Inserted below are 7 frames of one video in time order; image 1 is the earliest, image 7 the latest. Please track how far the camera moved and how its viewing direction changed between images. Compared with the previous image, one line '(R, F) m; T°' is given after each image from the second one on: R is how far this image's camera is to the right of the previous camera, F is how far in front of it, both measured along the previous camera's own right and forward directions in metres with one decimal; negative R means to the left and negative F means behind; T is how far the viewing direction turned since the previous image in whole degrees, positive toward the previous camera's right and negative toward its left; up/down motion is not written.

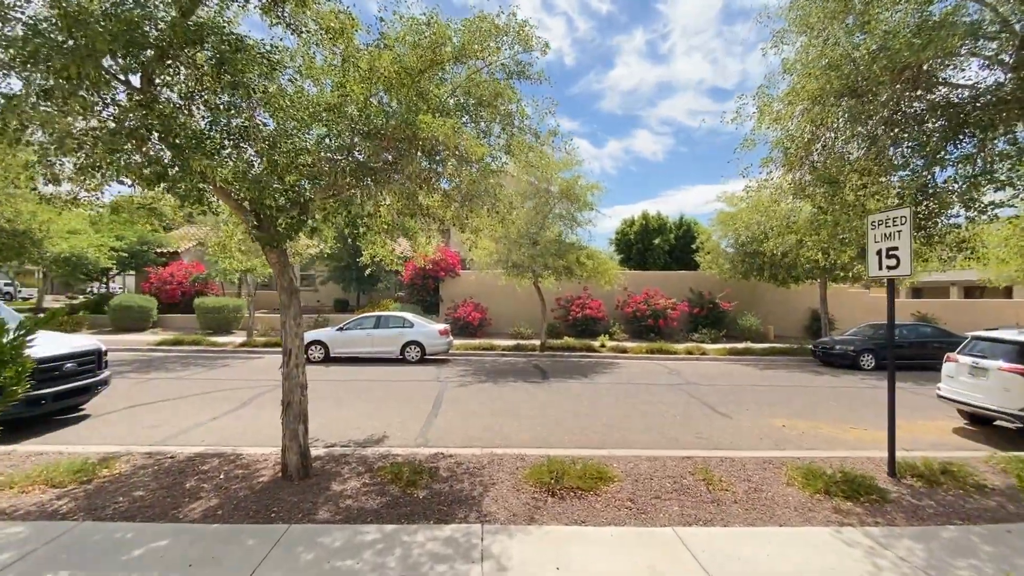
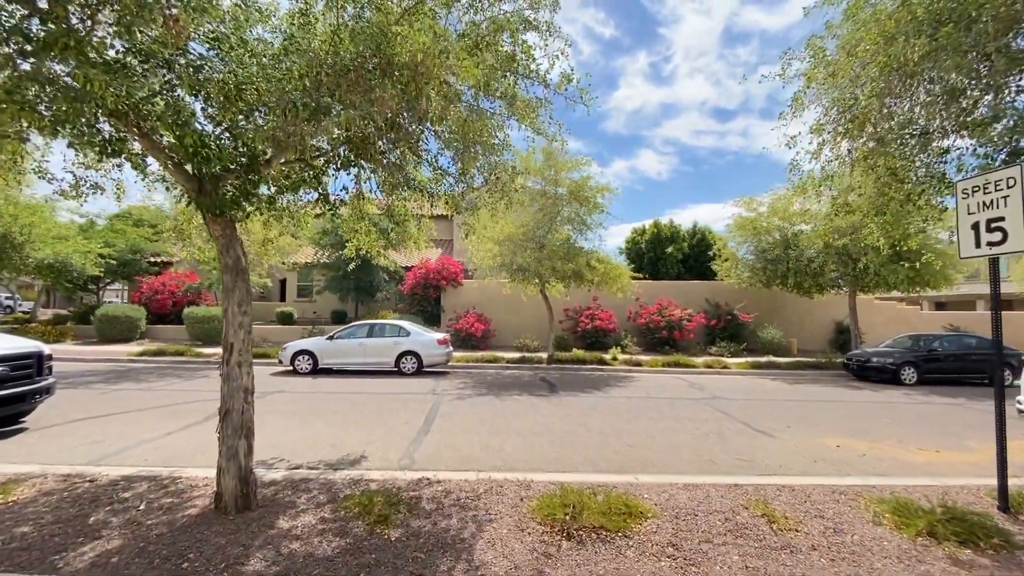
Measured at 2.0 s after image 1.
(0.0, +1.2) m; -1°
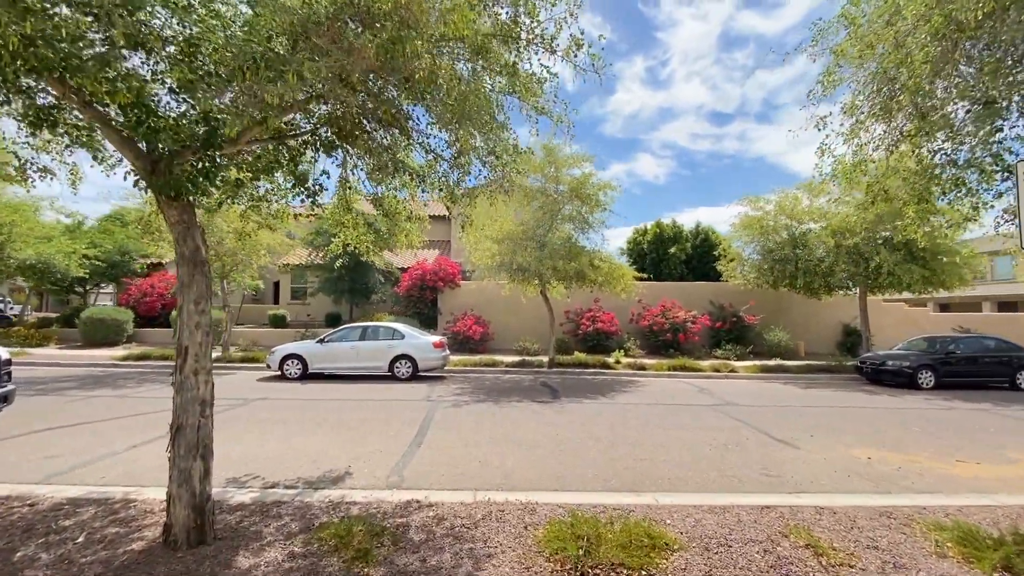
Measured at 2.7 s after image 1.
(0.0, +0.6) m; 0°
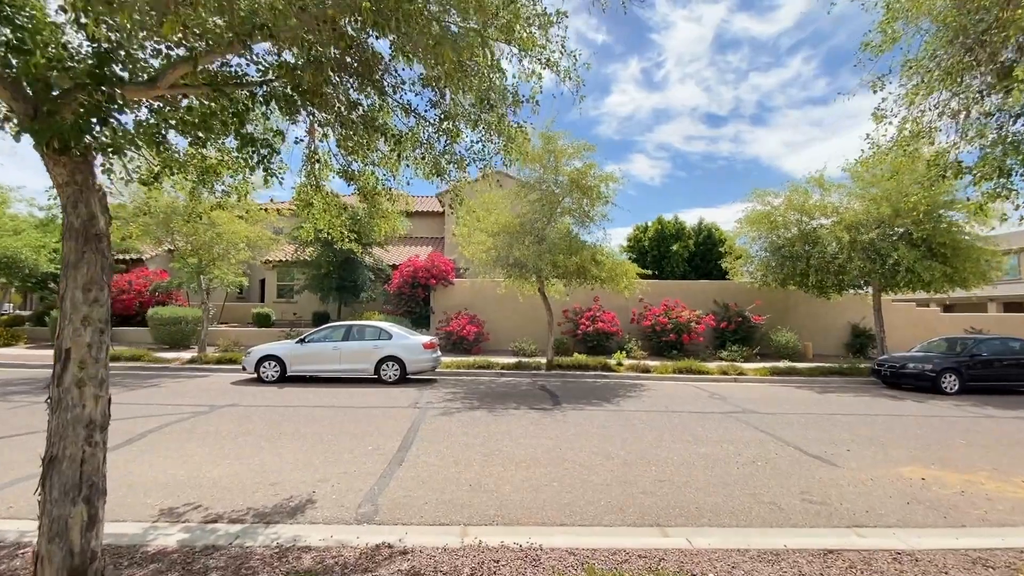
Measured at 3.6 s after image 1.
(0.0, +1.0) m; +1°
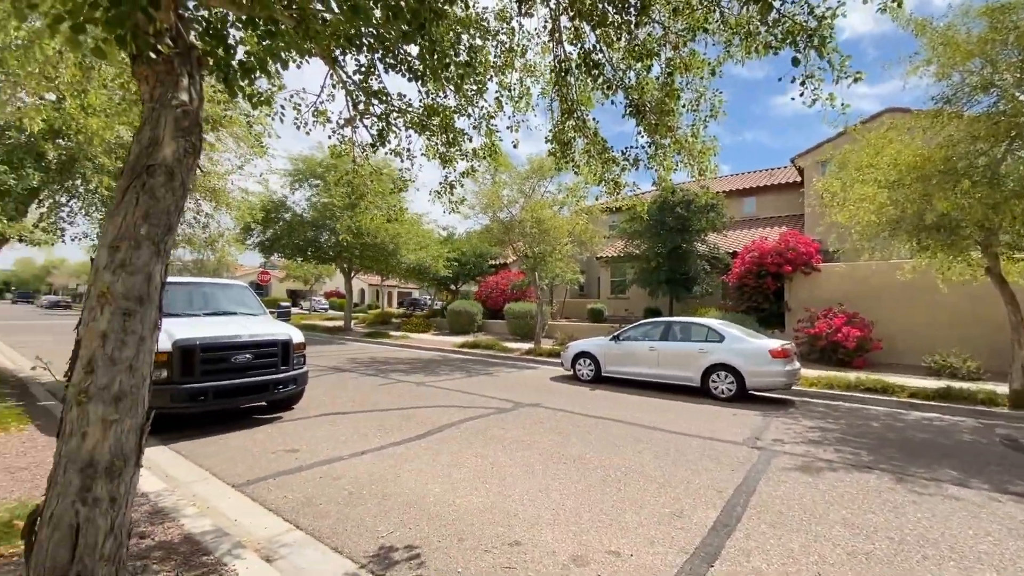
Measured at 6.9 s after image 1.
(-0.3, +2.5) m; -40°
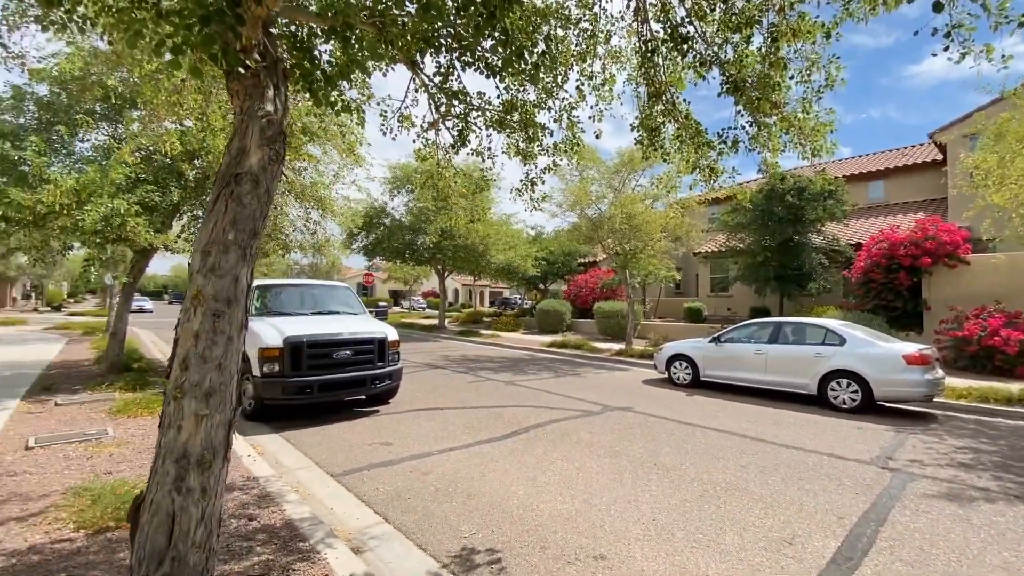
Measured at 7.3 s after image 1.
(+0.1, +0.1) m; -11°
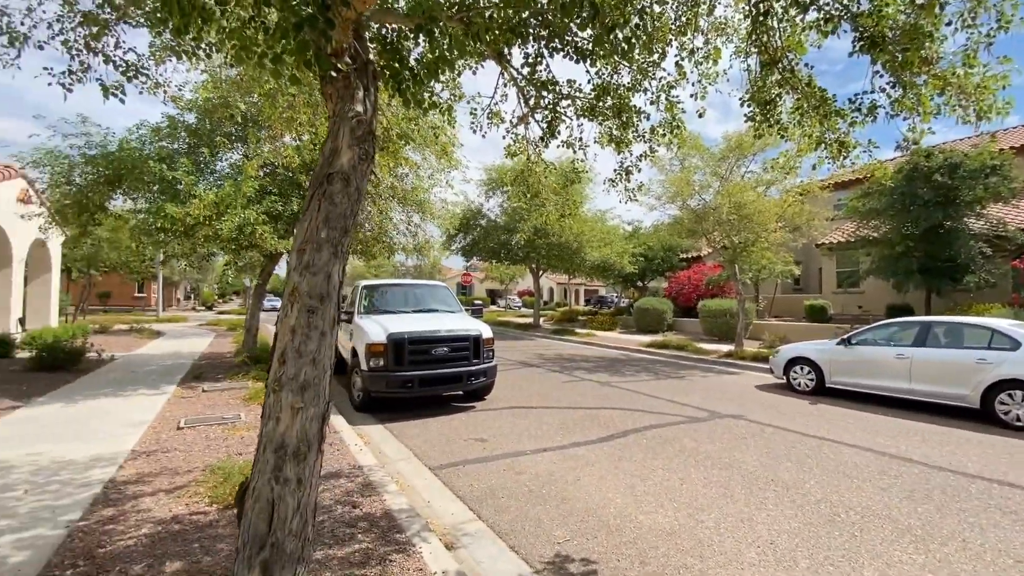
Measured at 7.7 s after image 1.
(0.0, +0.1) m; -12°
